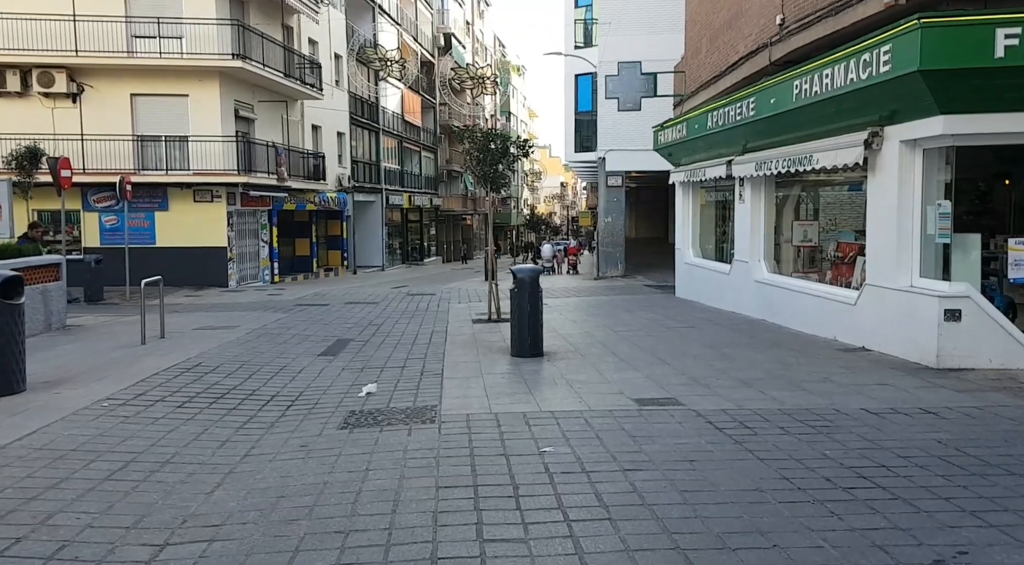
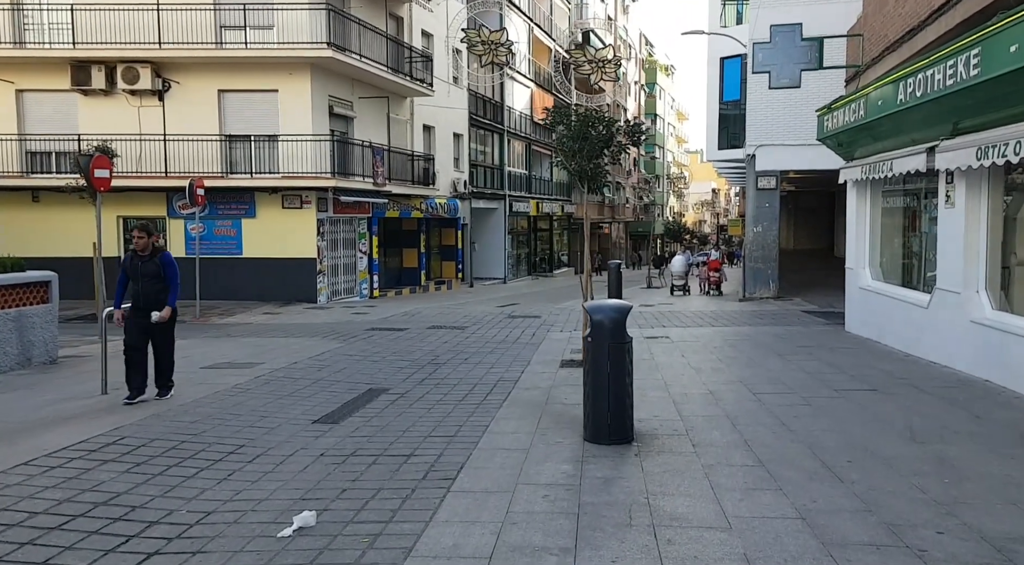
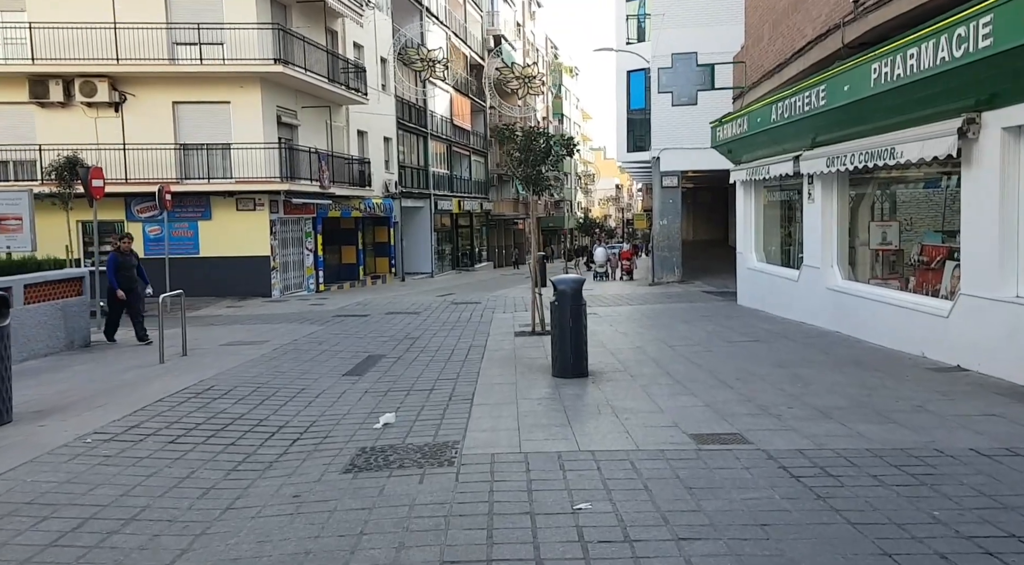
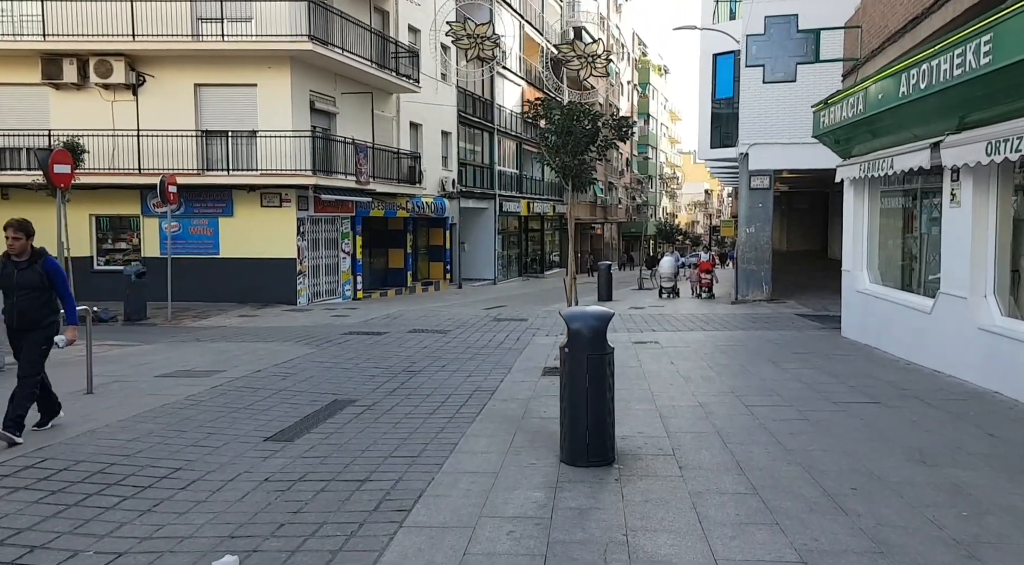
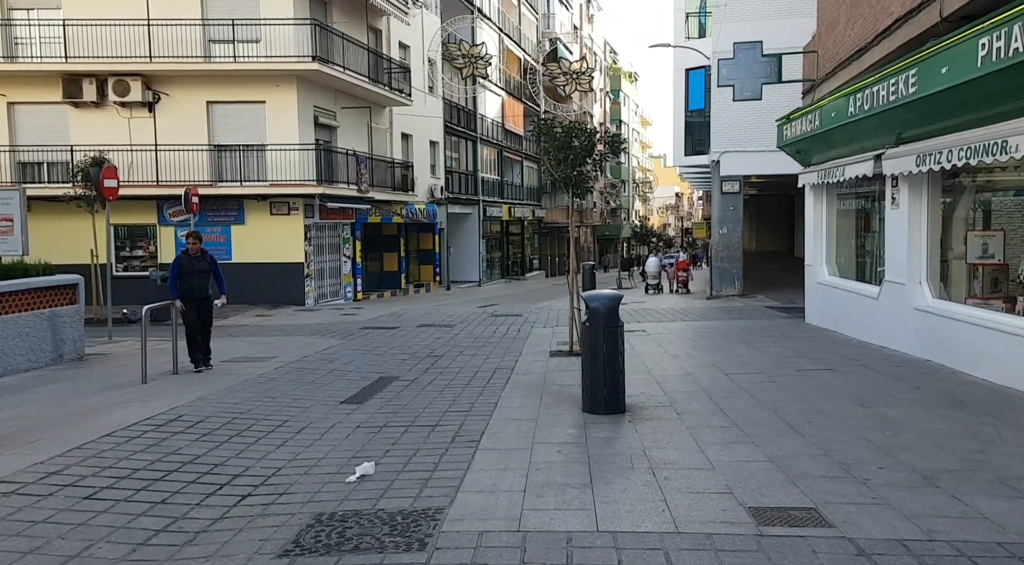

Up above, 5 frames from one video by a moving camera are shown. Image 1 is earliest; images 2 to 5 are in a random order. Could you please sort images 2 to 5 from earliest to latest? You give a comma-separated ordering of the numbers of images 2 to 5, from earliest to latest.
3, 5, 2, 4
